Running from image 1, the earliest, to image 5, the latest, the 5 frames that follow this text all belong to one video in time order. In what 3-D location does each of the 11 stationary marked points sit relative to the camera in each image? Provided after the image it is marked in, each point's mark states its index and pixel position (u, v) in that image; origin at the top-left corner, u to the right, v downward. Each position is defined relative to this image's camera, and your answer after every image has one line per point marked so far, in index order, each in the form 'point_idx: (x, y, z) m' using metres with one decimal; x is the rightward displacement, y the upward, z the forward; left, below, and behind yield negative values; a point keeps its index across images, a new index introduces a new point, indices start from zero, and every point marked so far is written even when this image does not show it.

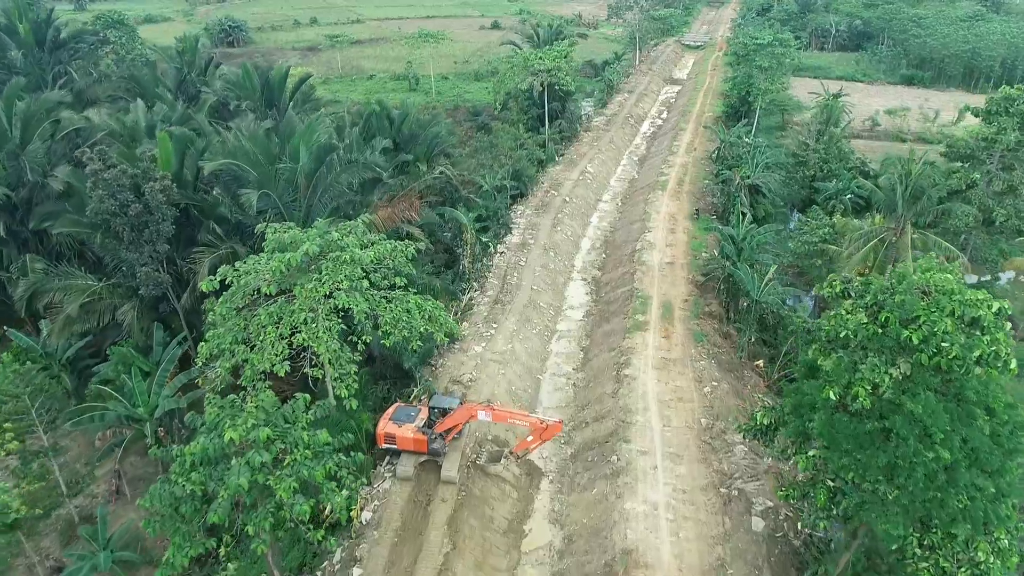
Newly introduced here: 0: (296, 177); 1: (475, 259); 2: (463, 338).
0: (-3.6, +1.8, +12.0) m
1: (-0.8, +0.6, +16.4) m
2: (-0.9, -1.0, +14.0) m
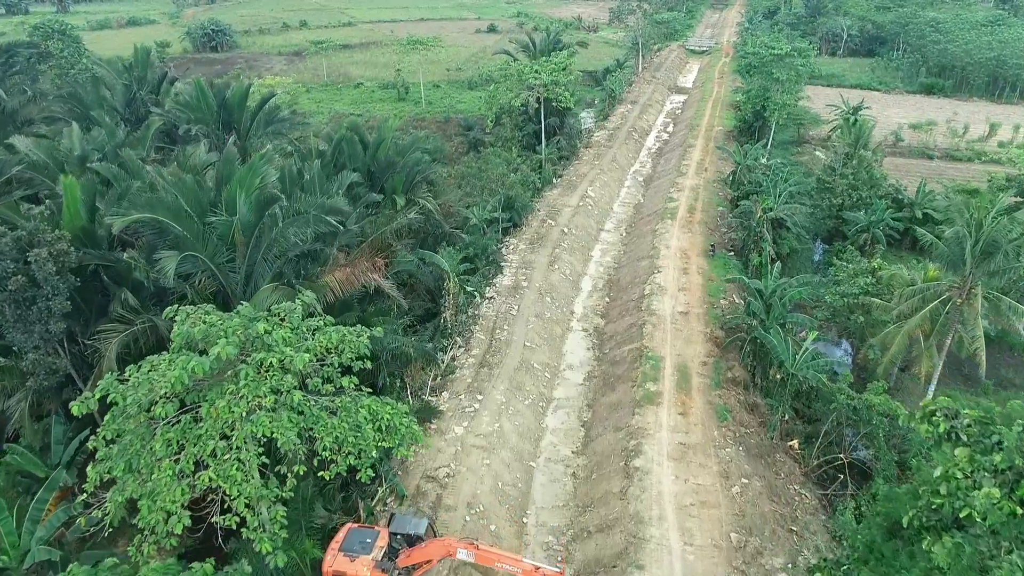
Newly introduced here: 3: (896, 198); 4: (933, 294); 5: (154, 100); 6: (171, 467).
0: (-3.8, +0.7, +9.8) m
1: (-1.0, -0.4, +14.2) m
2: (-1.1, -2.0, +11.8) m
3: (+9.8, +2.3, +18.6) m
4: (+6.6, -0.1, +11.4) m
5: (-8.6, +4.5, +17.5) m
6: (-3.1, -1.6, +6.6) m
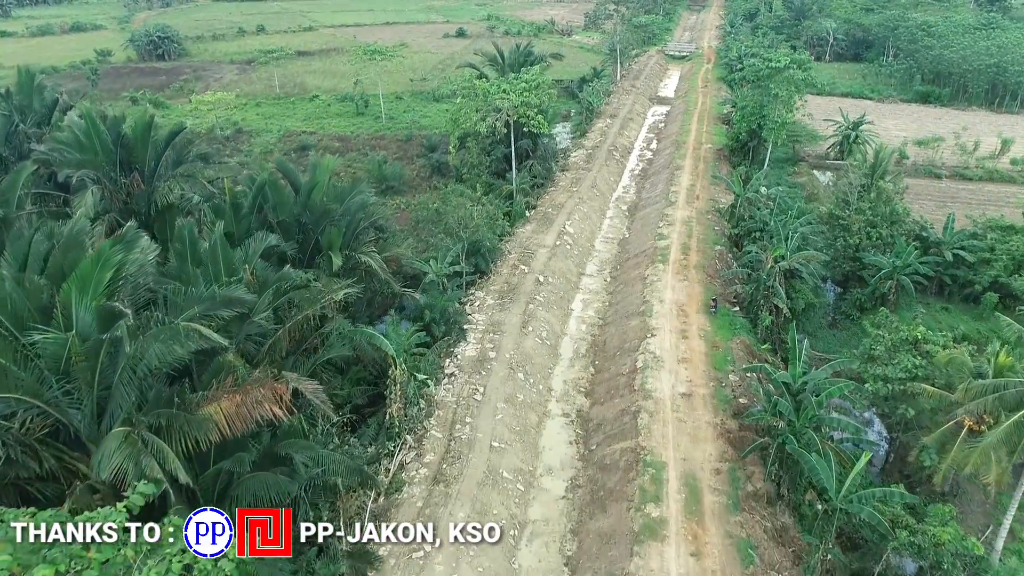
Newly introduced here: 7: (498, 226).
0: (-4.2, -0.6, +6.9) m
1: (-1.6, -1.8, +11.4) m
2: (-1.6, -3.4, +8.9) m
3: (+9.0, +1.1, +16.1) m
4: (+6.1, -1.3, +8.8) m
5: (-9.4, +3.1, +14.5) m
6: (-3.4, -3.0, +3.8) m
7: (-0.3, +1.5, +17.9) m
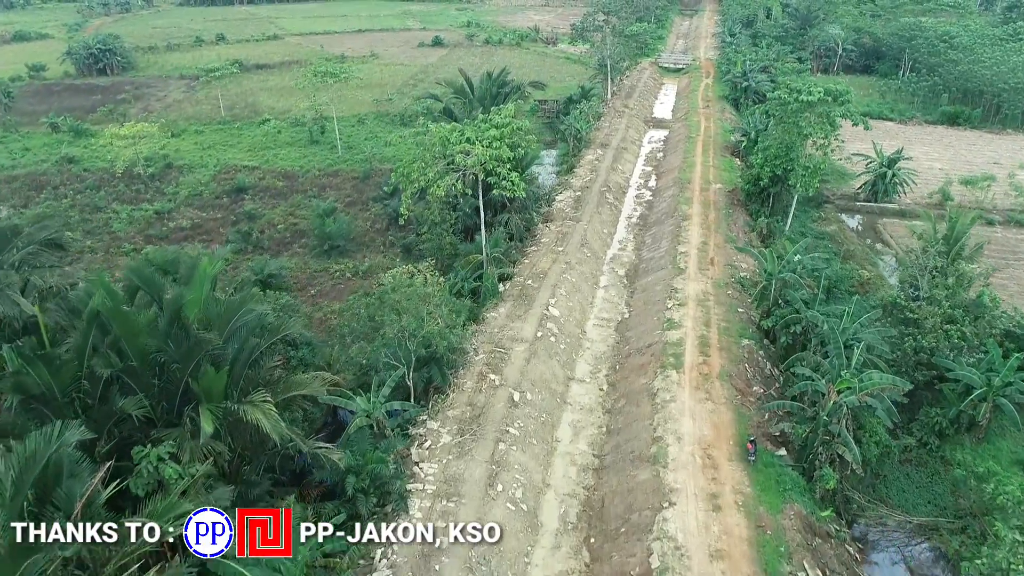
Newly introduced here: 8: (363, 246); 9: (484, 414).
0: (-4.6, -2.7, +2.8) m
1: (-2.1, -3.8, +7.3) m
2: (-2.0, -5.4, +4.9) m
3: (+8.5, -0.8, +12.2) m
4: (+5.7, -3.3, +4.9) m
5: (-9.9, +1.0, +10.3) m
6: (-3.7, -5.0, -0.3) m
7: (-1.0, -0.5, +13.9) m
8: (-3.8, +1.1, +18.6) m
9: (-0.5, -2.0, +11.6) m
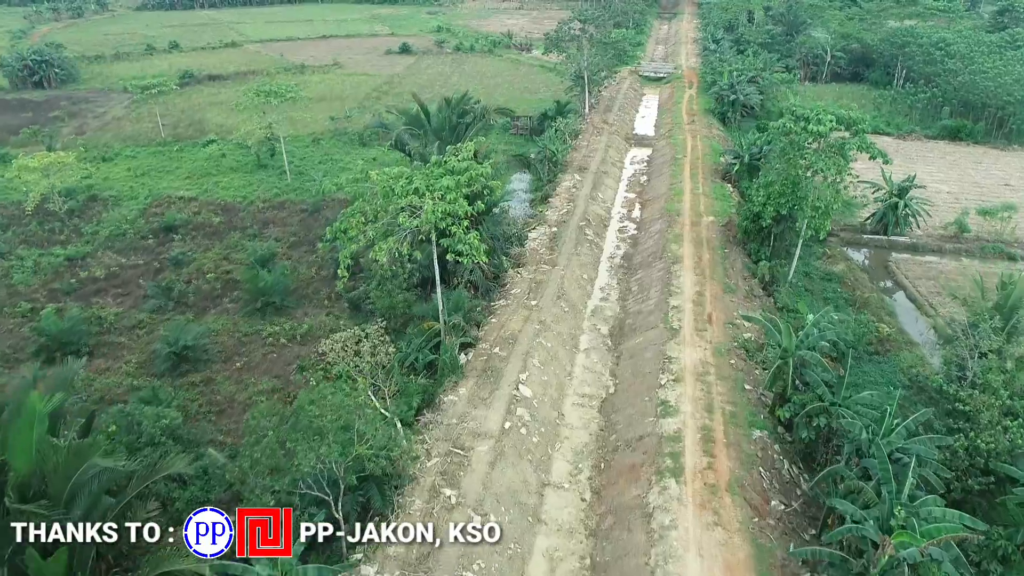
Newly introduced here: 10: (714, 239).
0: (-4.9, -4.0, +0.2) m
1: (-2.5, -5.1, +4.7) m
2: (-2.3, -6.7, +2.3) m
3: (+7.9, -2.0, +10.0) m
4: (+5.3, -4.5, +2.5) m
5: (-10.4, -0.5, +7.5) m
6: (-3.9, -6.4, -2.9) m
7: (-1.6, -1.8, +11.3) m
8: (-4.6, -0.3, +16.0) m
9: (-1.0, -3.3, +9.1) m
10: (+5.0, +1.2, +17.9) m
